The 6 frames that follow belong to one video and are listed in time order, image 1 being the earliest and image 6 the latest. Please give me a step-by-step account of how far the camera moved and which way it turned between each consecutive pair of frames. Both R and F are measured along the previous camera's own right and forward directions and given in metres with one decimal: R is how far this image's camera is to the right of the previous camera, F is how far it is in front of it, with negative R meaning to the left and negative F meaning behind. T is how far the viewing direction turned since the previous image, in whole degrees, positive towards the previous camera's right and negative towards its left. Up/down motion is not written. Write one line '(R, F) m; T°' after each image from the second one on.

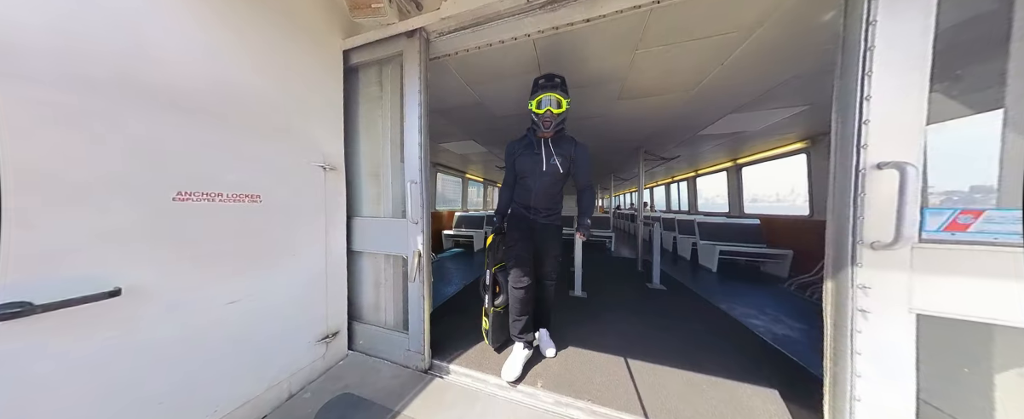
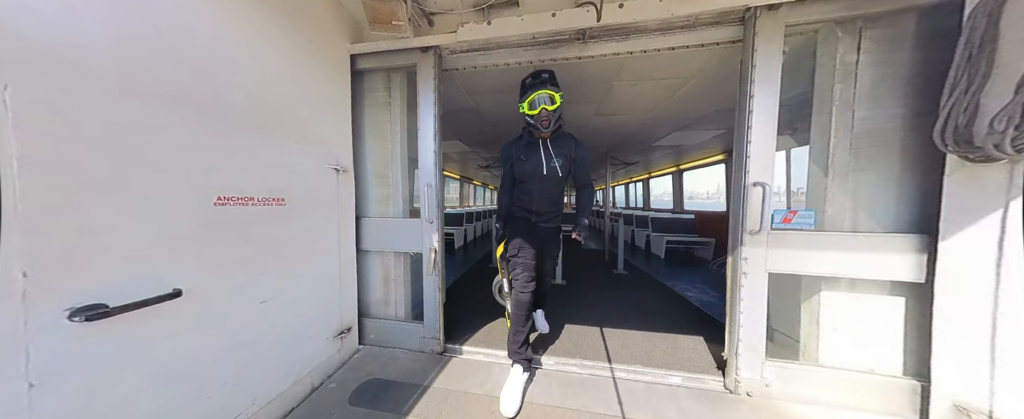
(-0.5, -0.3) m; +13°
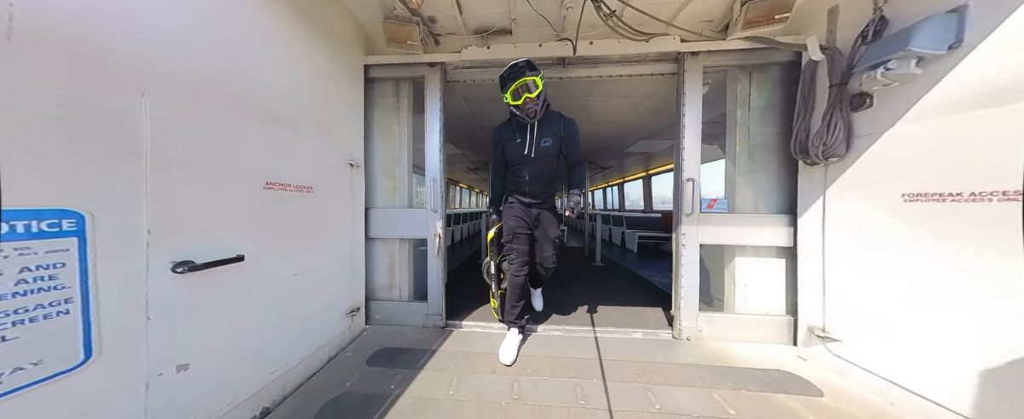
(-0.2, -0.4) m; +6°
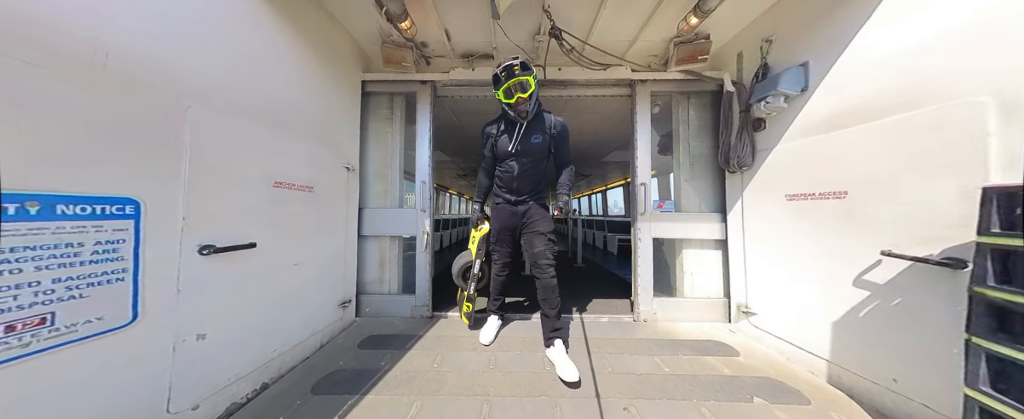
(+0.1, -0.3) m; +3°
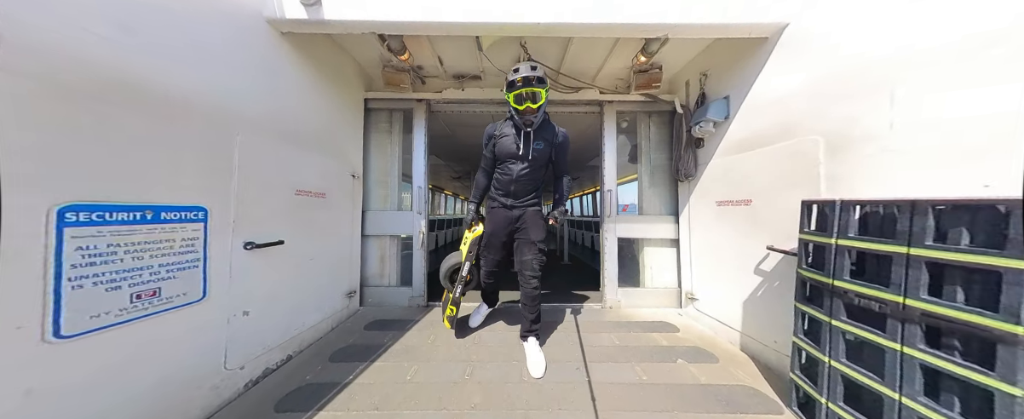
(+0.1, -0.4) m; +1°
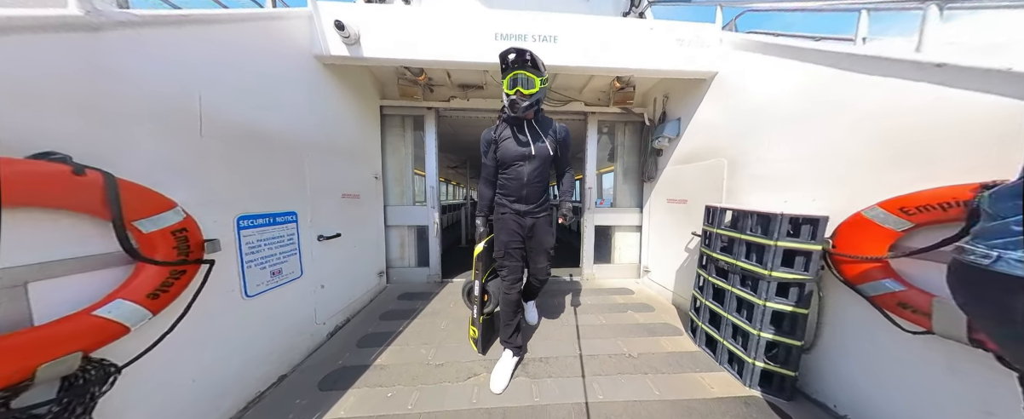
(-0.1, -0.6) m; +2°
